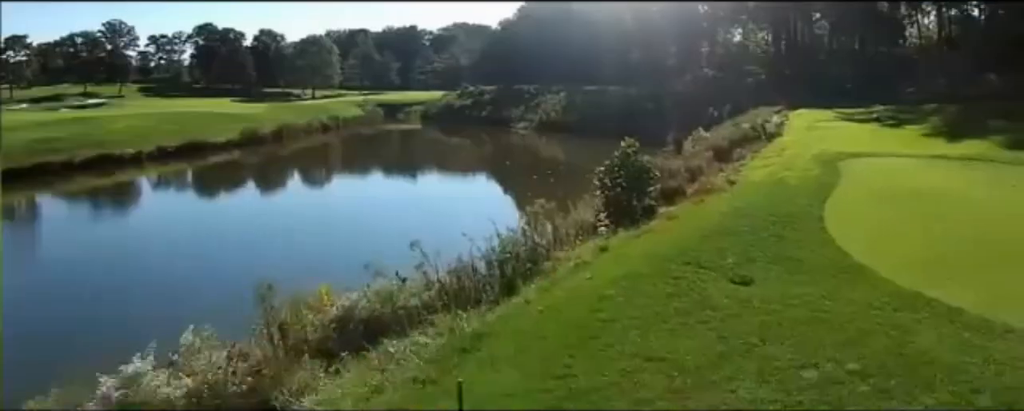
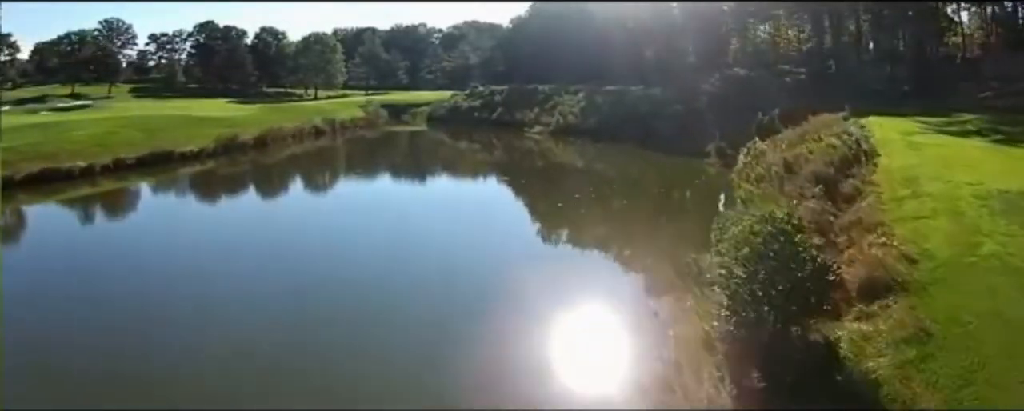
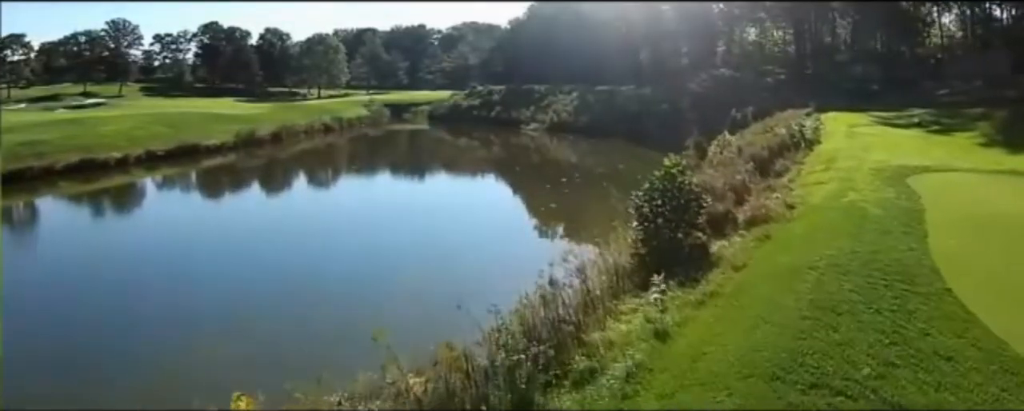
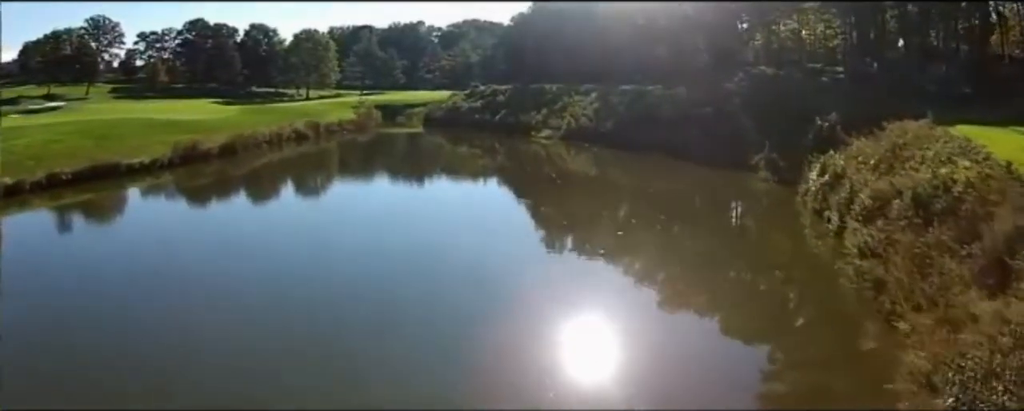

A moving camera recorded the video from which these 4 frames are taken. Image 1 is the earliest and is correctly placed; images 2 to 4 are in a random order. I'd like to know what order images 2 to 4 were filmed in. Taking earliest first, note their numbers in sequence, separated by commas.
3, 2, 4
